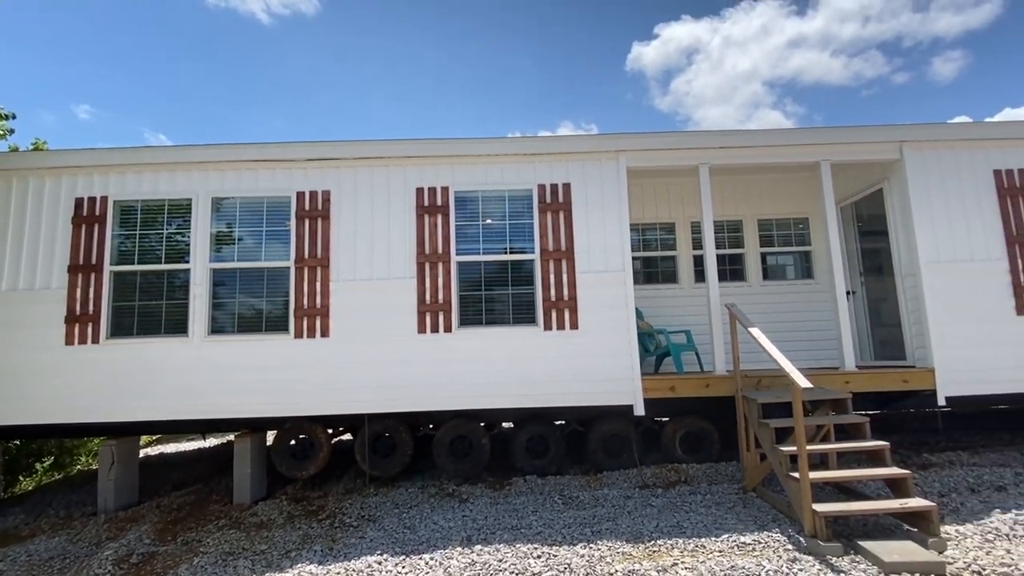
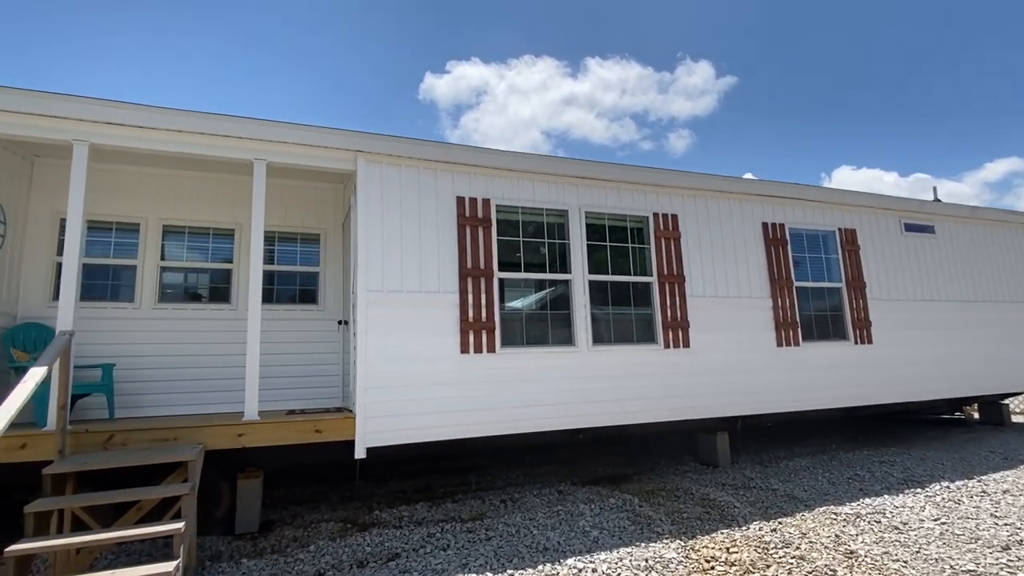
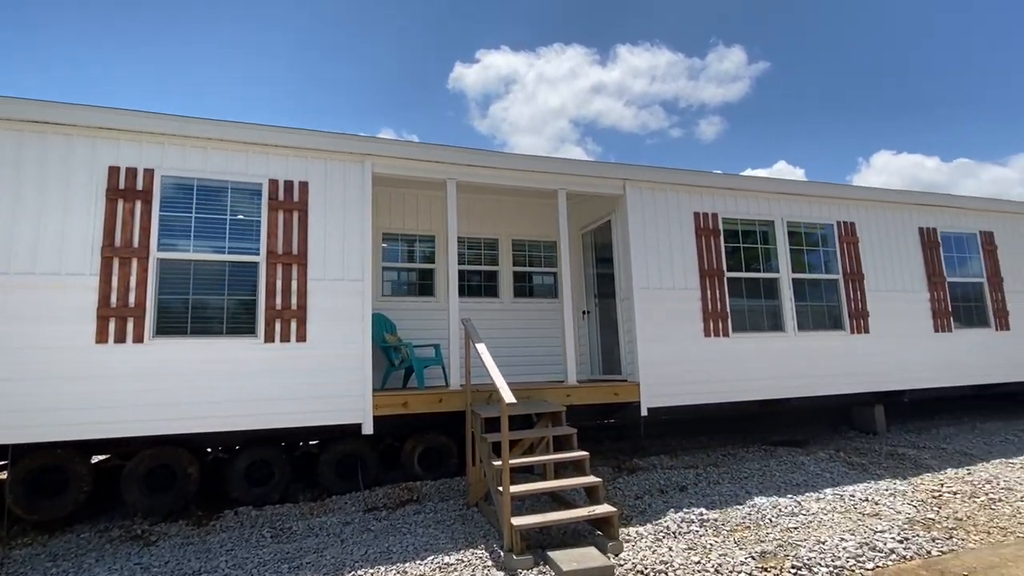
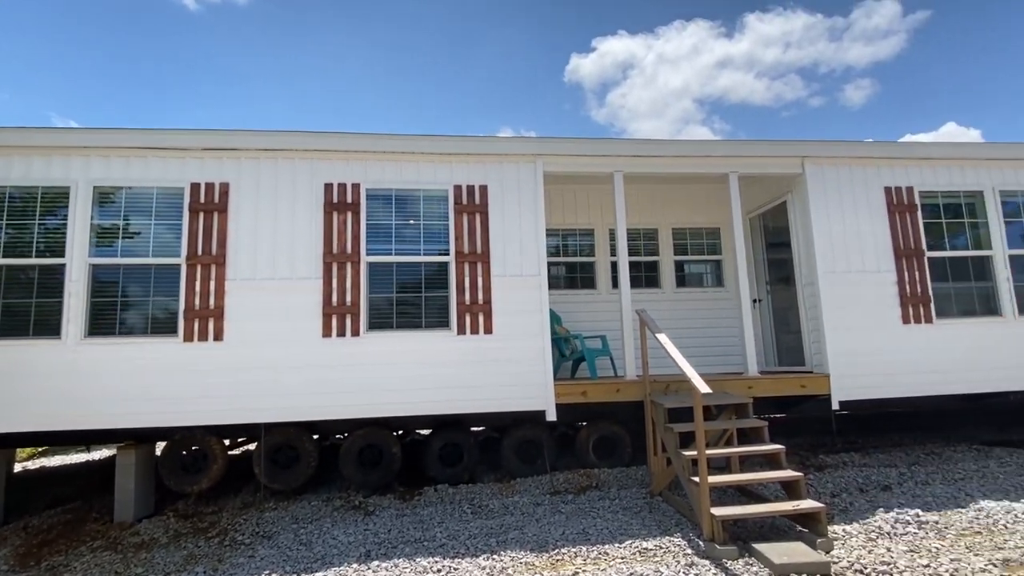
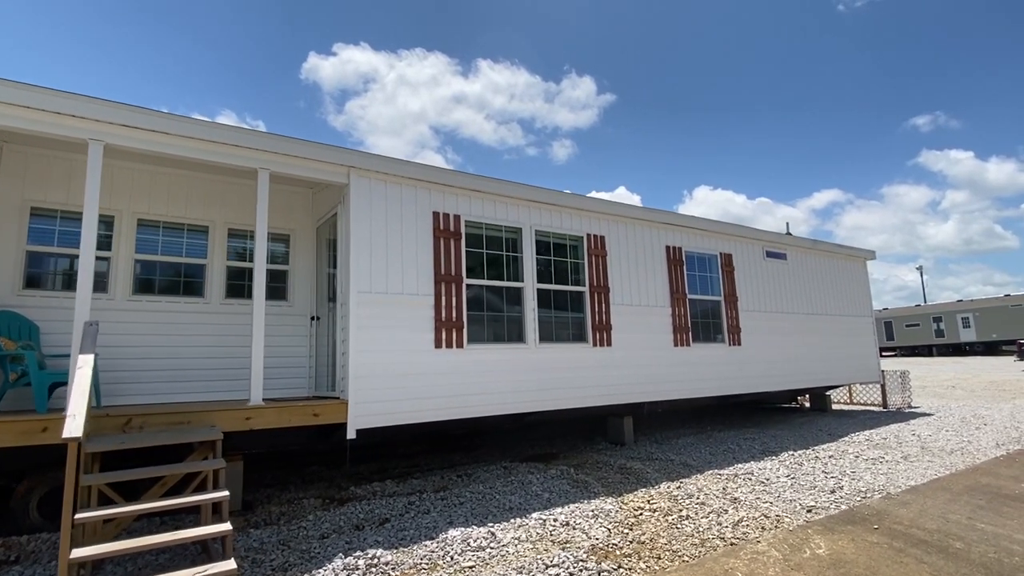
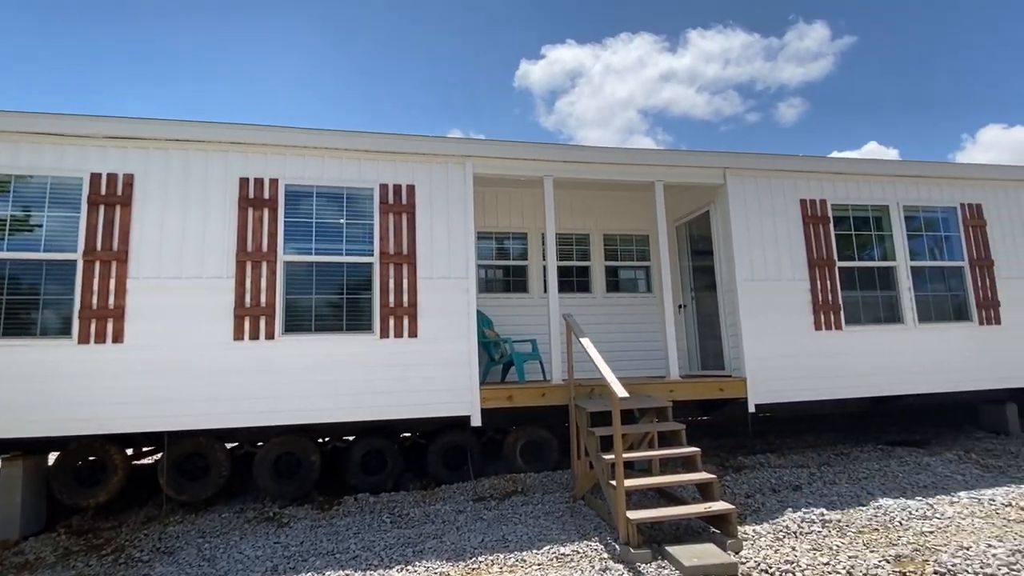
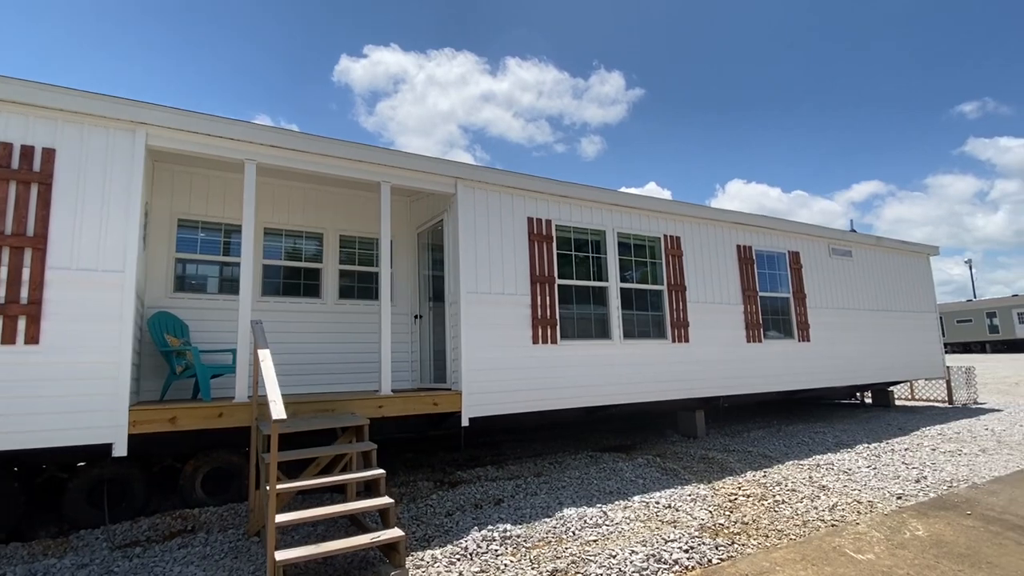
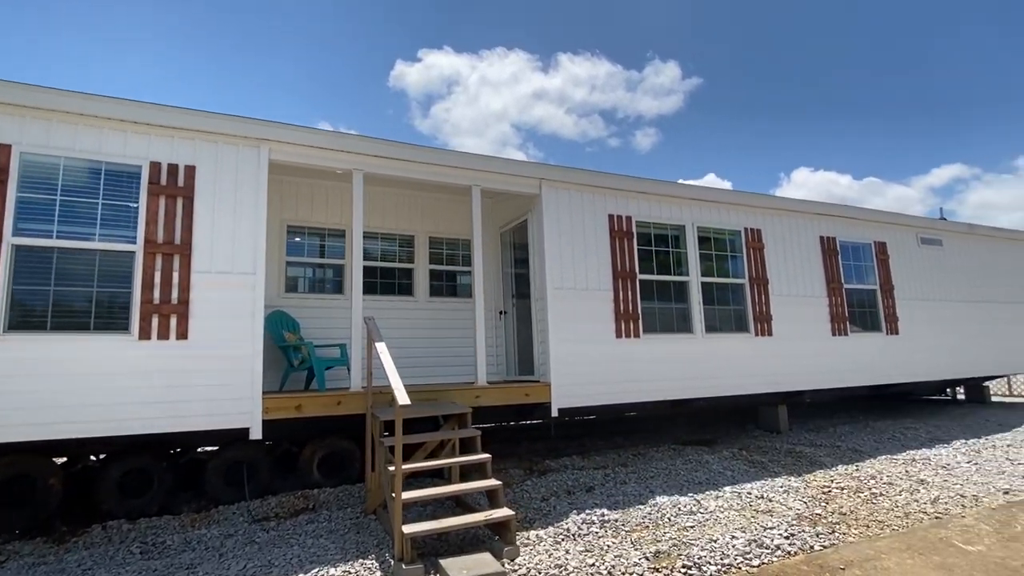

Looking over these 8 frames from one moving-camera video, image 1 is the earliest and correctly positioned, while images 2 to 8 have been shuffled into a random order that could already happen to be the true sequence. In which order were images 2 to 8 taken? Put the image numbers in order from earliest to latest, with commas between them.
4, 6, 3, 8, 7, 5, 2
